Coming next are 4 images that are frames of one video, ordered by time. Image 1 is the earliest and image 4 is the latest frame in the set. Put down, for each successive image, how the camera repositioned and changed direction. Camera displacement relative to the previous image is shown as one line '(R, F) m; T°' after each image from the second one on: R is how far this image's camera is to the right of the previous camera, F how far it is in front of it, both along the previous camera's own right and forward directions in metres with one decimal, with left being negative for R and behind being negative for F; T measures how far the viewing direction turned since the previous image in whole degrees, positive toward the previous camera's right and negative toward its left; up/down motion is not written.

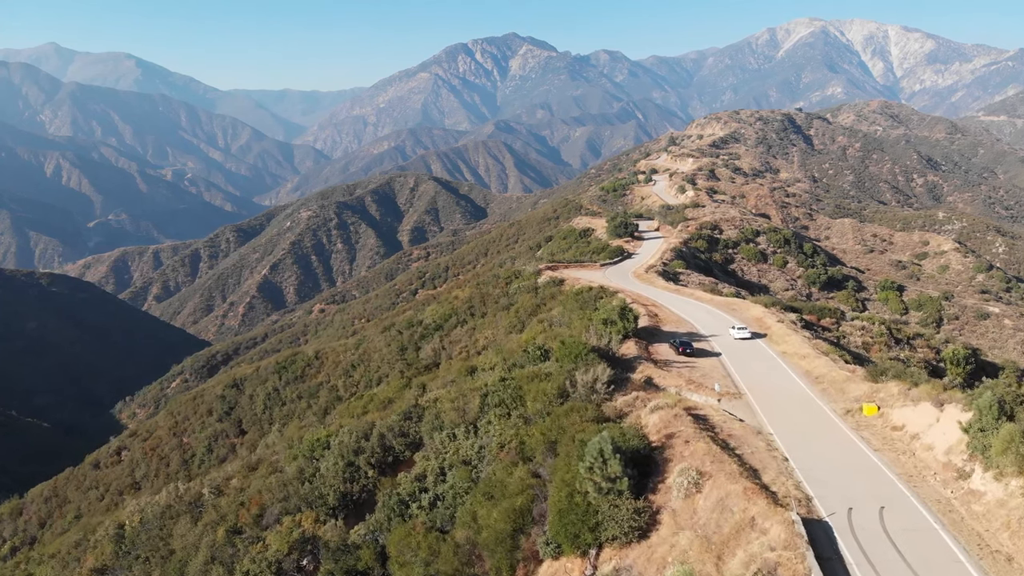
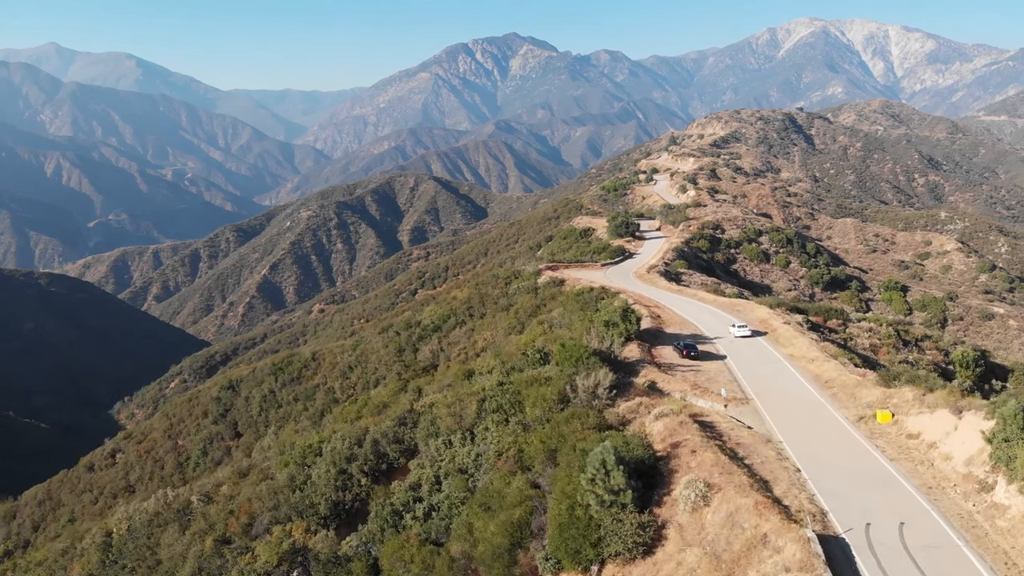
(+0.1, +0.6) m; 0°
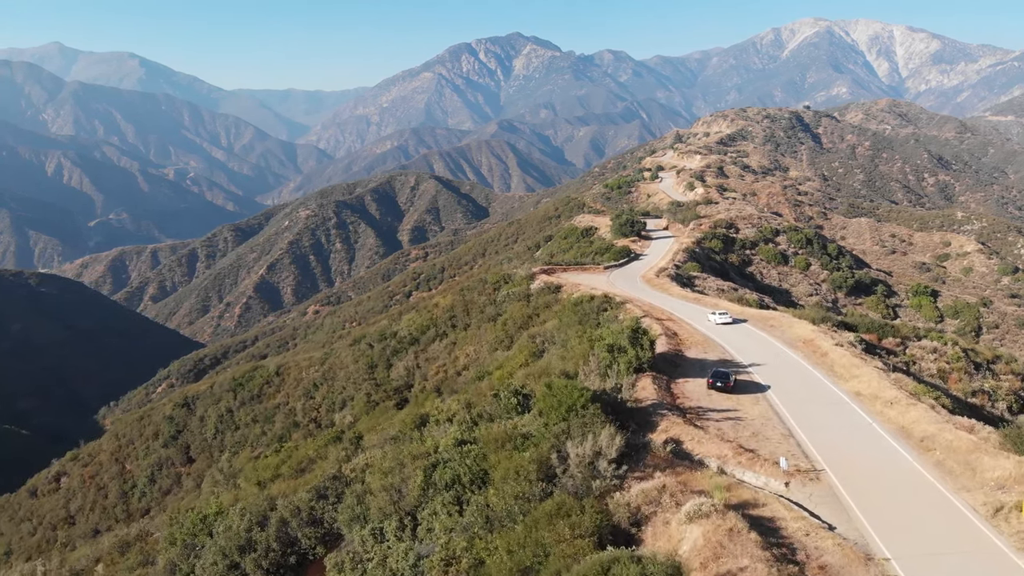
(+0.7, +4.4) m; 0°
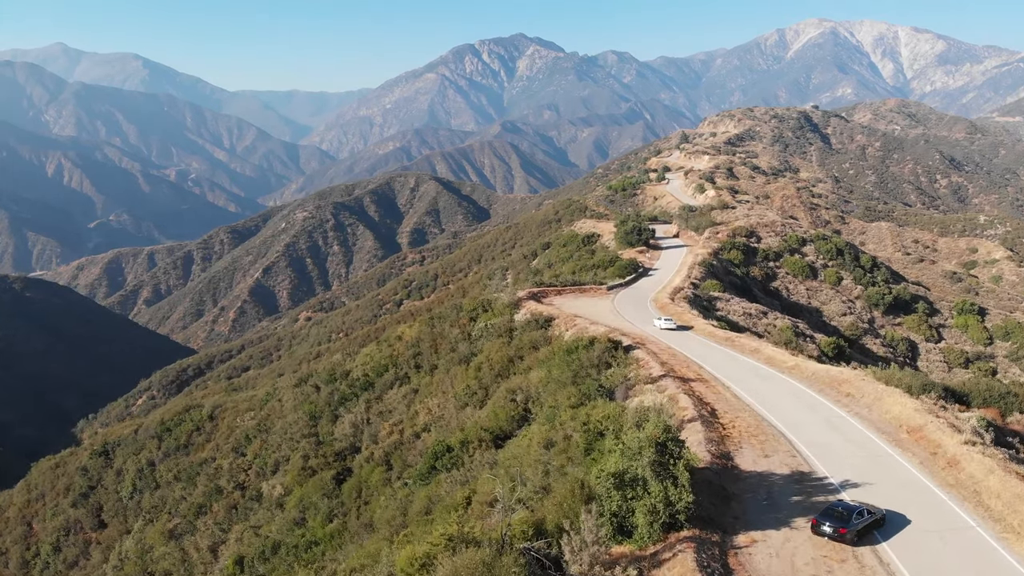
(+1.0, +5.8) m; 0°
